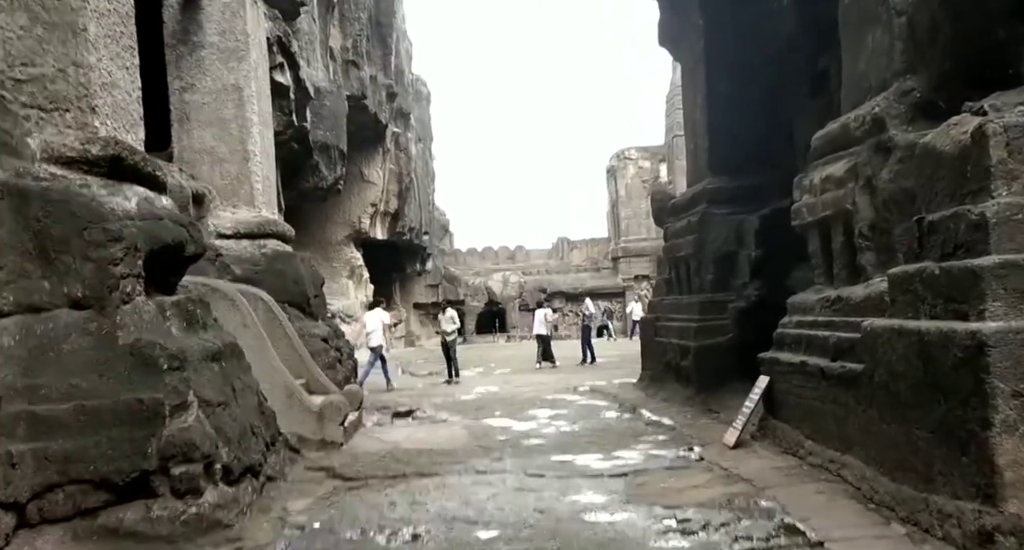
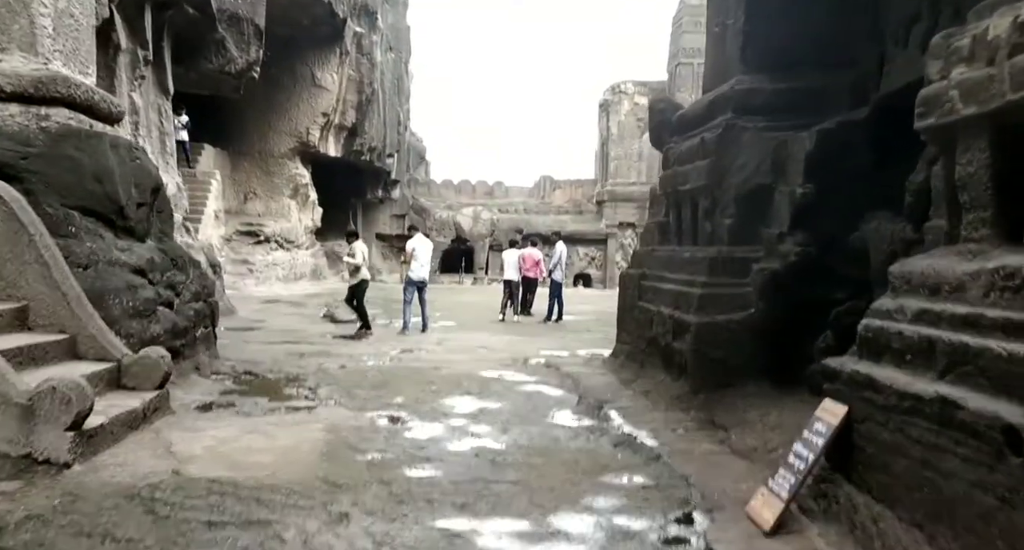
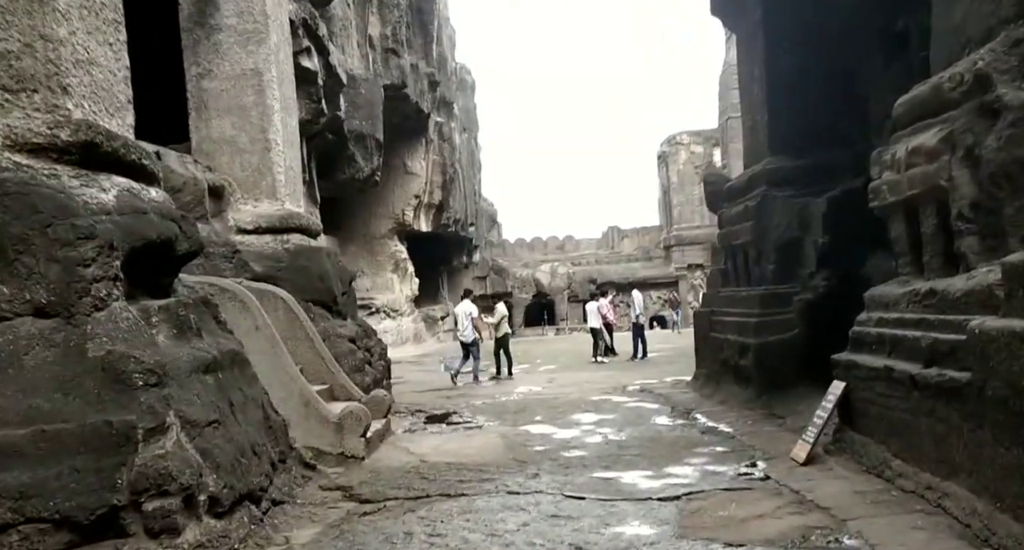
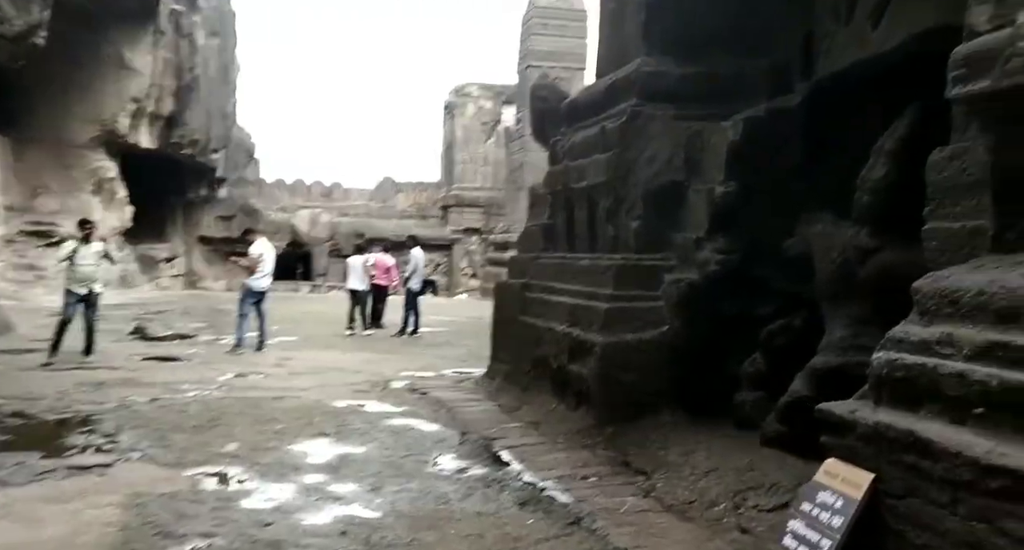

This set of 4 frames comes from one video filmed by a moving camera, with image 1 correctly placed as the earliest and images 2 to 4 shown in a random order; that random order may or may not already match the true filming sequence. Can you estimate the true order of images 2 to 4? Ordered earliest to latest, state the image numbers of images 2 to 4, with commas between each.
3, 2, 4
